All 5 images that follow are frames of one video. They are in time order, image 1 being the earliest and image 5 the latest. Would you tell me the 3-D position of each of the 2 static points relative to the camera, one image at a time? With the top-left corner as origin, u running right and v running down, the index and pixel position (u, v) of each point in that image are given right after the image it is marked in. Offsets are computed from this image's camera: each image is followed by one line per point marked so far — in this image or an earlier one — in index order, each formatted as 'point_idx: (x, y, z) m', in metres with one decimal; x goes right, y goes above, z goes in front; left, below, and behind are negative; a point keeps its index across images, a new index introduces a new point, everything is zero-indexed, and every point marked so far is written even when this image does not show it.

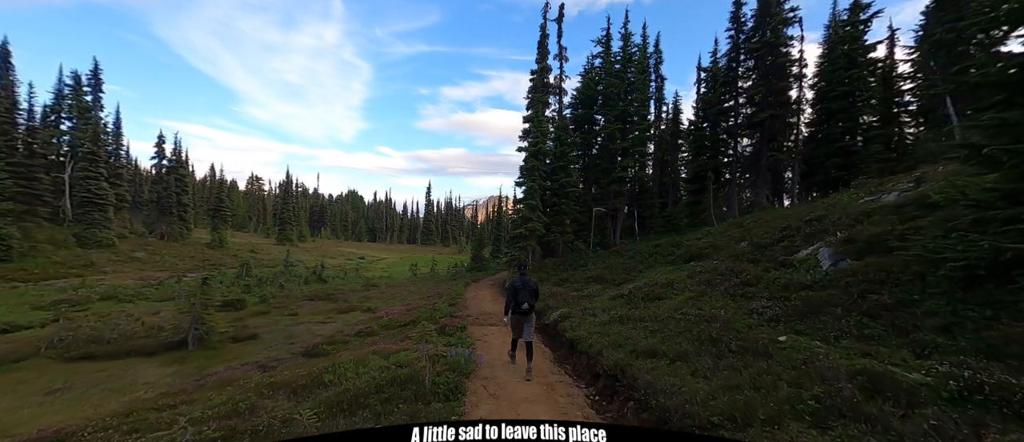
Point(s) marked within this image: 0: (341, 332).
0: (-8.3, -5.4, +17.7) m
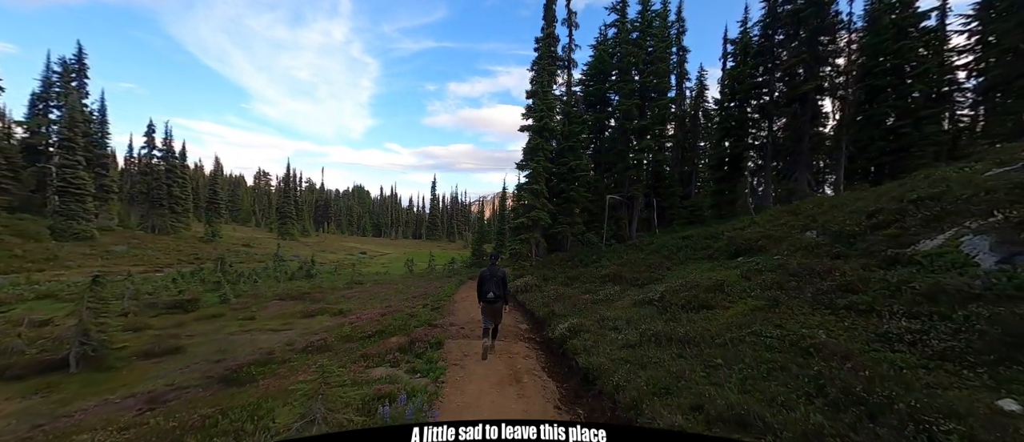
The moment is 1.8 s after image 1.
0: (-8.6, -4.7, +13.9) m
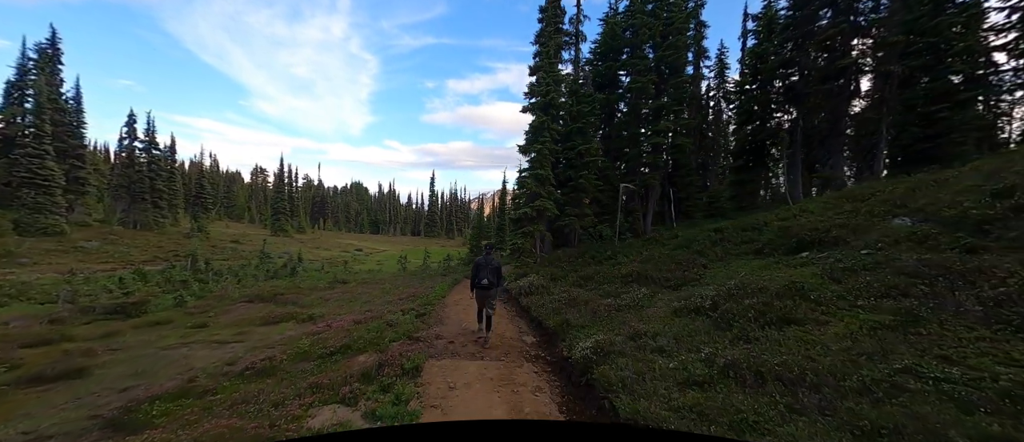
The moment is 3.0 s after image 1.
0: (-8.5, -4.2, +10.8) m
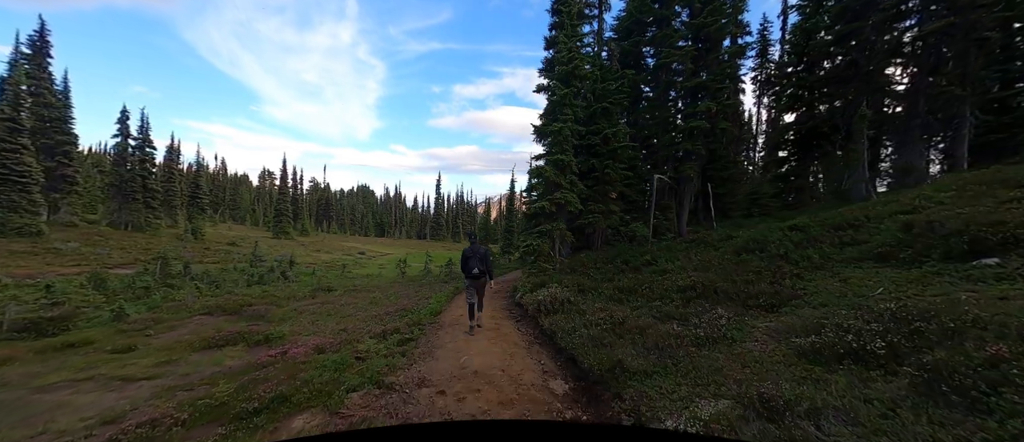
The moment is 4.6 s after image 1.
0: (-8.0, -4.0, +7.1) m
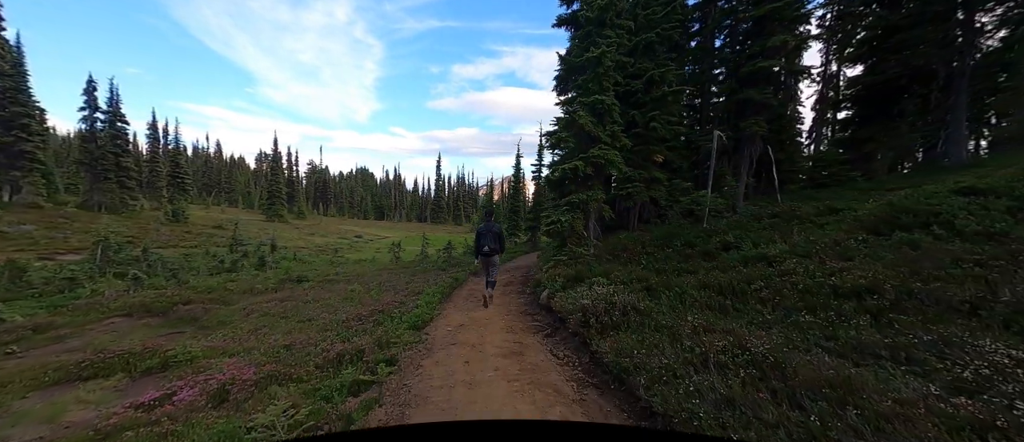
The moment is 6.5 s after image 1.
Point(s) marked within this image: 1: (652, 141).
0: (-7.4, -3.4, +2.6) m
1: (+5.8, +3.2, +15.1) m
